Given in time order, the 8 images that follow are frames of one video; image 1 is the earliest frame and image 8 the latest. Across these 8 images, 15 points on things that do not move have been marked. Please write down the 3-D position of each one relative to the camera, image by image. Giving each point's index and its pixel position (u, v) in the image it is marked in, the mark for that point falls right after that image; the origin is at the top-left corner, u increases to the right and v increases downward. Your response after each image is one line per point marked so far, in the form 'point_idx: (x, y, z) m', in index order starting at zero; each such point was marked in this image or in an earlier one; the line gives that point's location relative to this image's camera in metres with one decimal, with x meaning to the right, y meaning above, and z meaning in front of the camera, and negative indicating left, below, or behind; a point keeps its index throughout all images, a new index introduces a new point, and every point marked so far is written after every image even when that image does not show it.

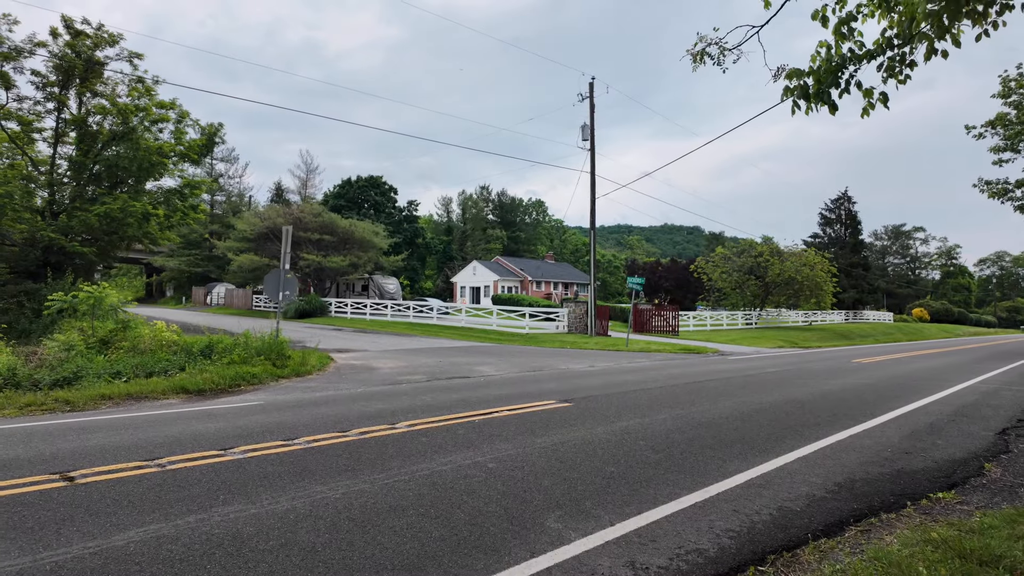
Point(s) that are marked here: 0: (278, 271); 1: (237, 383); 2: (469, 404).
0: (-5.5, +0.4, +13.5) m
1: (-4.5, -1.6, +9.7) m
2: (-0.6, -1.5, +7.7) m
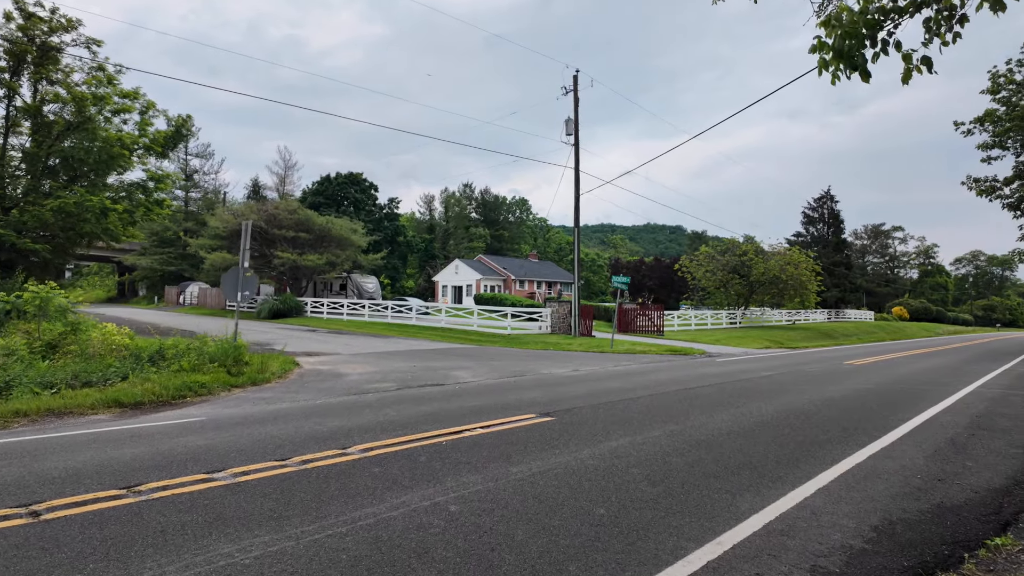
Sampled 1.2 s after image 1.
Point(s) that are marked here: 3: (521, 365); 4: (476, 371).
0: (-5.9, +0.4, +12.5) m
1: (-4.8, -1.6, +8.7) m
2: (-0.9, -1.5, +6.8) m
3: (+0.2, -1.8, +13.9) m
4: (-0.7, -1.8, +12.7) m
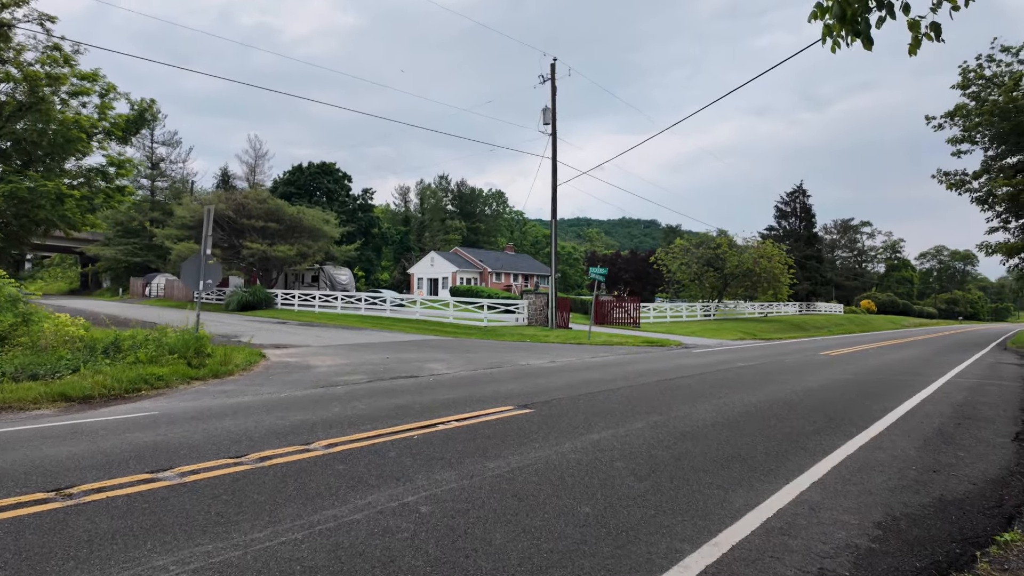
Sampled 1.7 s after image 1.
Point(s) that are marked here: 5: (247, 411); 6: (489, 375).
0: (-6.4, +0.6, +11.9) m
1: (-5.2, -1.4, +8.2) m
2: (-1.1, -1.4, +6.5) m
3: (-0.3, -1.6, +13.6) m
4: (-1.2, -1.6, +12.3) m
5: (-3.0, -1.4, +6.7) m
6: (-0.4, -1.5, +10.3) m
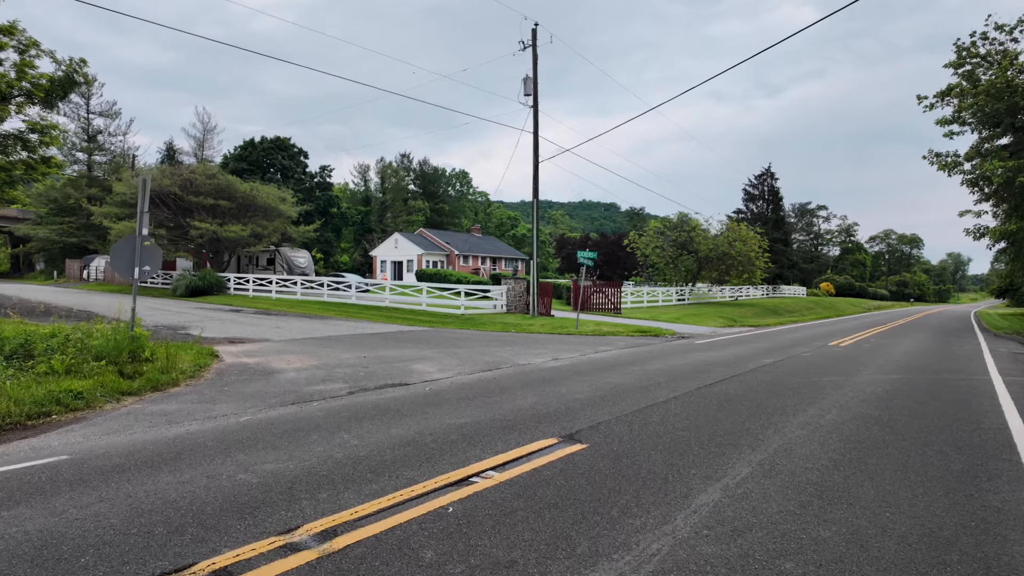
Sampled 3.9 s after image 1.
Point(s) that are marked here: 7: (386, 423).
0: (-6.4, +0.8, +9.8) m
1: (-4.9, -1.3, +6.2) m
2: (-0.7, -1.3, +4.8) m
3: (-0.4, -1.3, +11.9) m
4: (-1.2, -1.4, +10.6) m
5: (-2.6, -1.4, +4.9) m
6: (-0.2, -1.4, +8.7) m
7: (-1.3, -1.3, +5.8) m
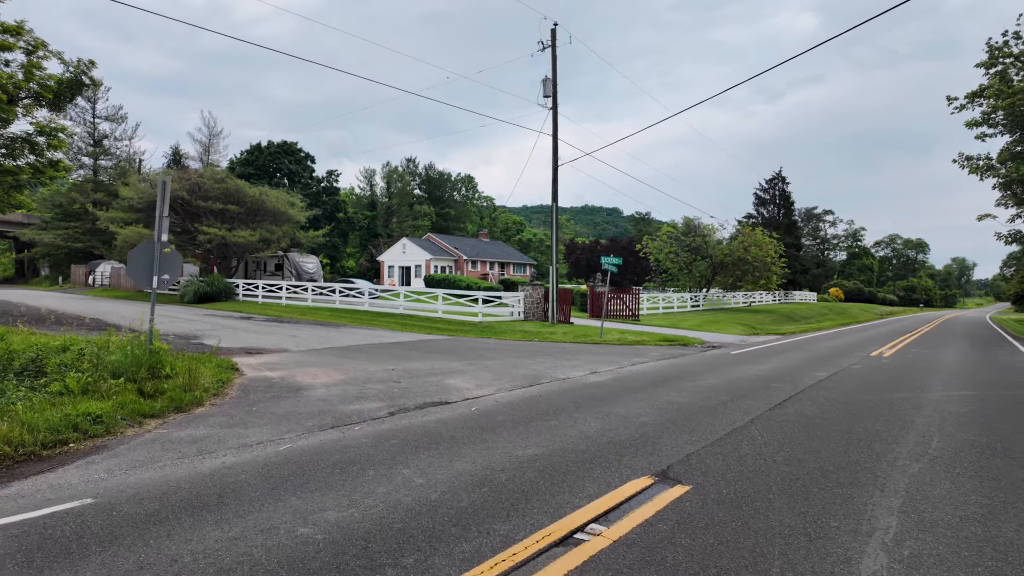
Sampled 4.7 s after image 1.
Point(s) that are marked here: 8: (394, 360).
0: (-5.7, +0.7, +9.2) m
1: (-4.2, -1.4, +5.5) m
2: (-0.1, -1.4, +4.1) m
3: (+0.3, -1.5, +11.3) m
4: (-0.6, -1.5, +10.0) m
5: (-2.0, -1.5, +4.2) m
6: (+0.4, -1.5, +8.0) m
7: (-0.6, -1.5, +5.2) m
8: (-2.4, -1.5, +12.2) m
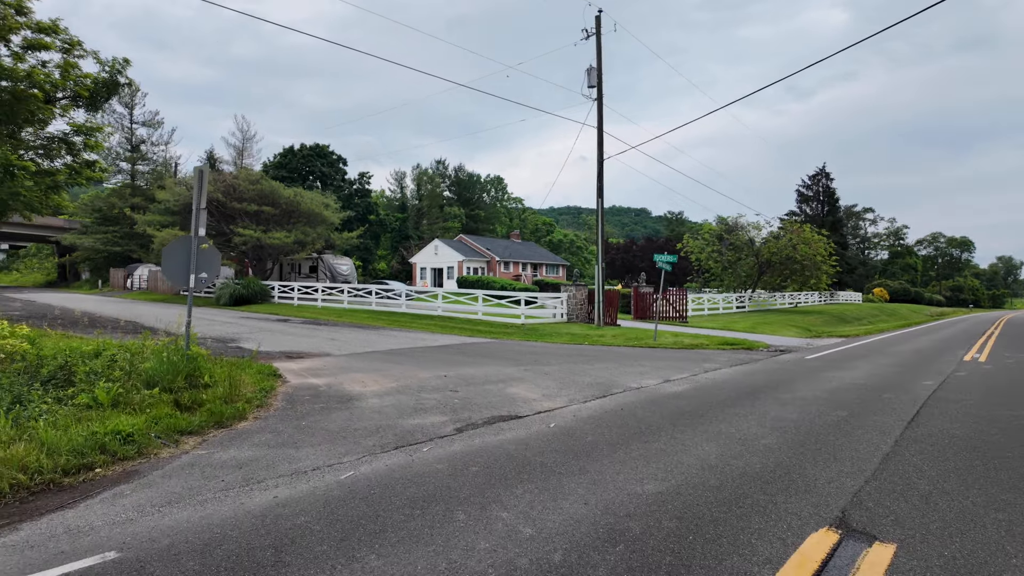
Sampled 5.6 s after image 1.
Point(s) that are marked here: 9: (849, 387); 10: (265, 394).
0: (-4.7, +0.7, +8.4) m
1: (-3.4, -1.4, +4.7) m
2: (+0.7, -1.4, +3.1) m
3: (+1.4, -1.5, +10.2) m
4: (+0.5, -1.5, +8.9) m
5: (-1.2, -1.4, +3.3) m
6: (+1.4, -1.5, +6.9) m
7: (+0.2, -1.4, +4.2) m
8: (-1.3, -1.5, +11.2) m
9: (+5.2, -1.5, +9.2) m
10: (-3.2, -1.4, +7.7) m
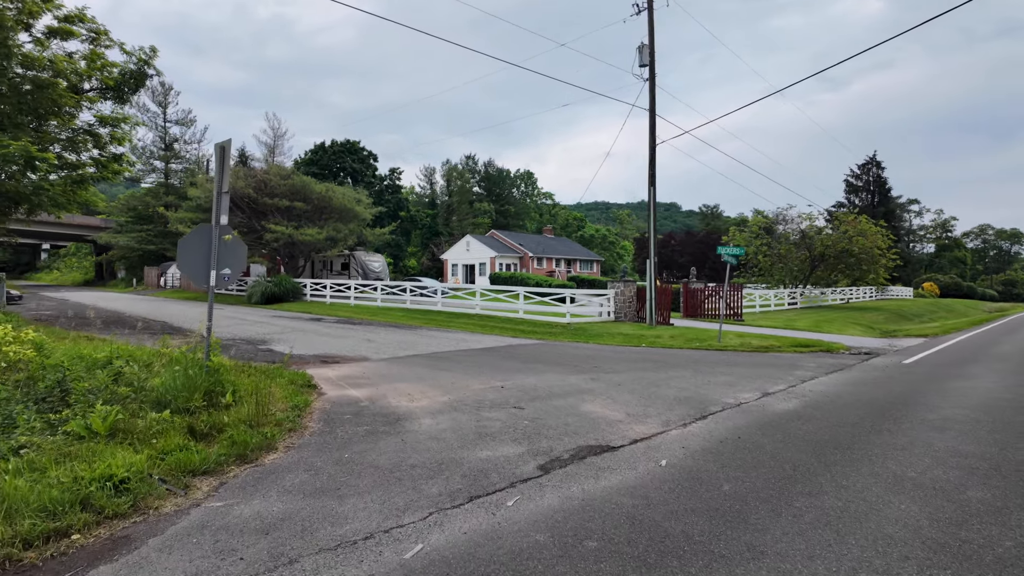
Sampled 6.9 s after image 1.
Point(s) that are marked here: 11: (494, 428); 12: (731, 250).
0: (-3.8, +0.7, +7.2) m
1: (-2.6, -1.4, +3.5) m
2: (+1.4, -1.4, +1.6) m
3: (+2.4, -1.4, +8.8) m
4: (+1.4, -1.5, +7.5) m
5: (-0.5, -1.4, +1.9) m
6: (+2.2, -1.4, +5.5) m
7: (+1.0, -1.4, +2.8) m
8: (-0.3, -1.4, +9.9) m
9: (+6.1, -1.4, +7.5) m
10: (-2.3, -1.4, +6.4) m
11: (-0.2, -1.5, +6.2) m
12: (+6.4, +1.1, +17.8) m
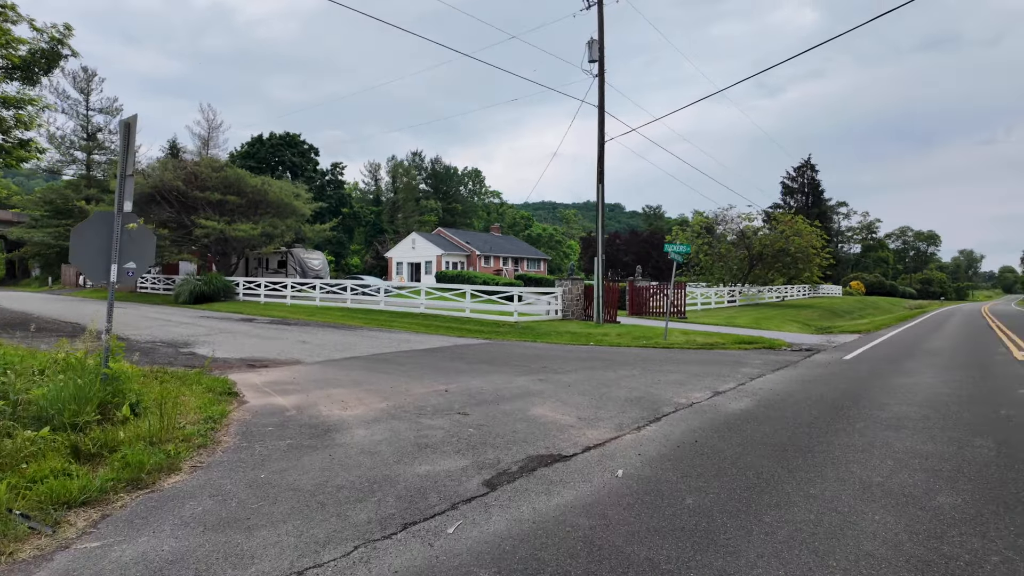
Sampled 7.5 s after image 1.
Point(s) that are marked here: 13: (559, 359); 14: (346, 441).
0: (-4.4, +0.7, +6.3) m
1: (-2.9, -1.4, +2.7) m
2: (+1.2, -1.3, +1.3) m
3: (+1.6, -1.4, +8.4) m
4: (+0.7, -1.4, +7.1) m
5: (-0.7, -1.4, +1.4) m
6: (+1.8, -1.4, +5.1) m
7: (+0.7, -1.4, +2.3) m
8: (-1.1, -1.4, +9.3) m
9: (+5.4, -1.4, +7.6) m
10: (-2.9, -1.3, +5.7) m
11: (-0.7, -1.4, +5.7) m
12: (+4.8, +1.2, +17.8) m
13: (+0.9, -1.4, +11.4) m
14: (-1.5, -1.4, +5.5) m
